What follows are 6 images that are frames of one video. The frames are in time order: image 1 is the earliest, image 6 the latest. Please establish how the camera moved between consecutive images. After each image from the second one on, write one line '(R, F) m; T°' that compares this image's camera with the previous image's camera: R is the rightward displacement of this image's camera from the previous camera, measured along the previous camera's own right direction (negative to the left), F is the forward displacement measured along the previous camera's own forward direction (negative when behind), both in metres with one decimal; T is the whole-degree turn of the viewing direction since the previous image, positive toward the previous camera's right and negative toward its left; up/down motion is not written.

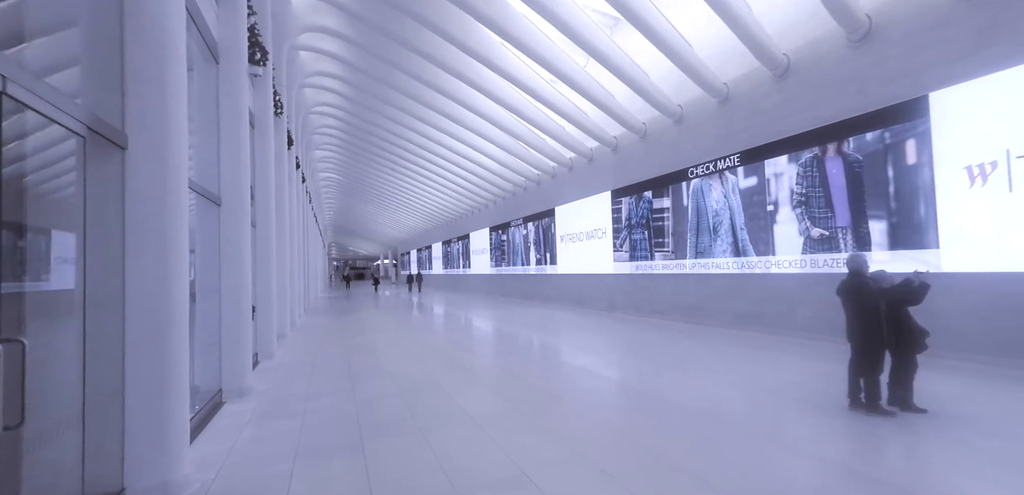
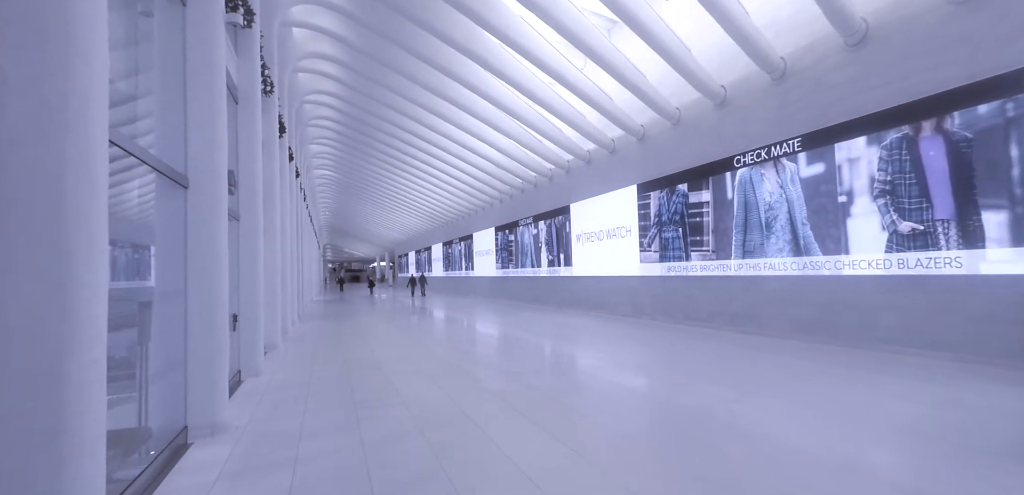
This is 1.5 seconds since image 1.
(-0.6, +1.1) m; +1°
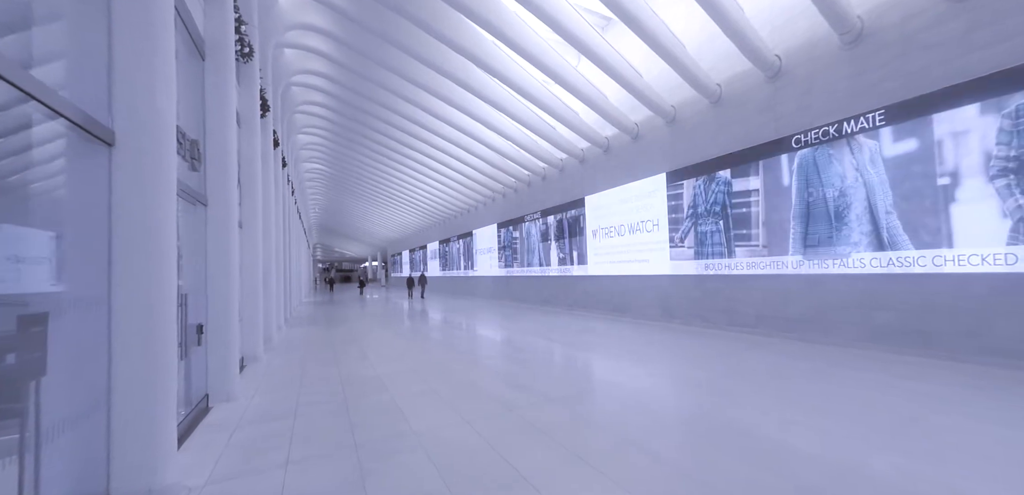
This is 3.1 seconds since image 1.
(-0.7, +1.2) m; +1°
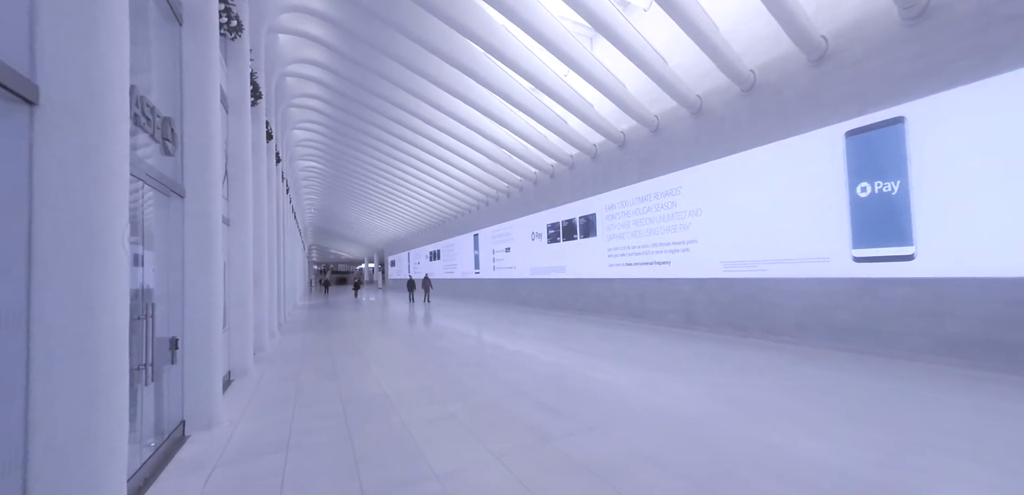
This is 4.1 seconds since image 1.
(-0.5, +0.7) m; +1°
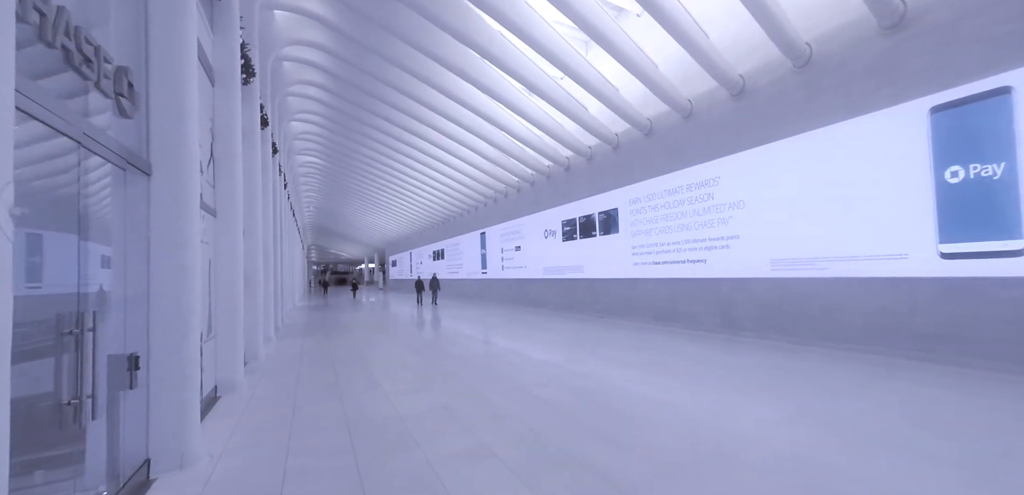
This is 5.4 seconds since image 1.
(-0.5, +0.9) m; 0°
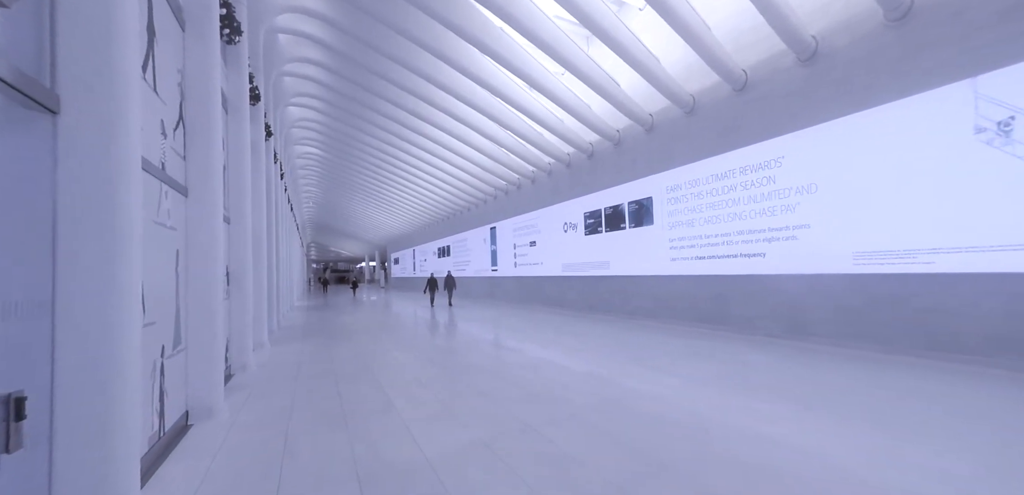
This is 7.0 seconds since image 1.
(-0.7, +1.2) m; 0°
